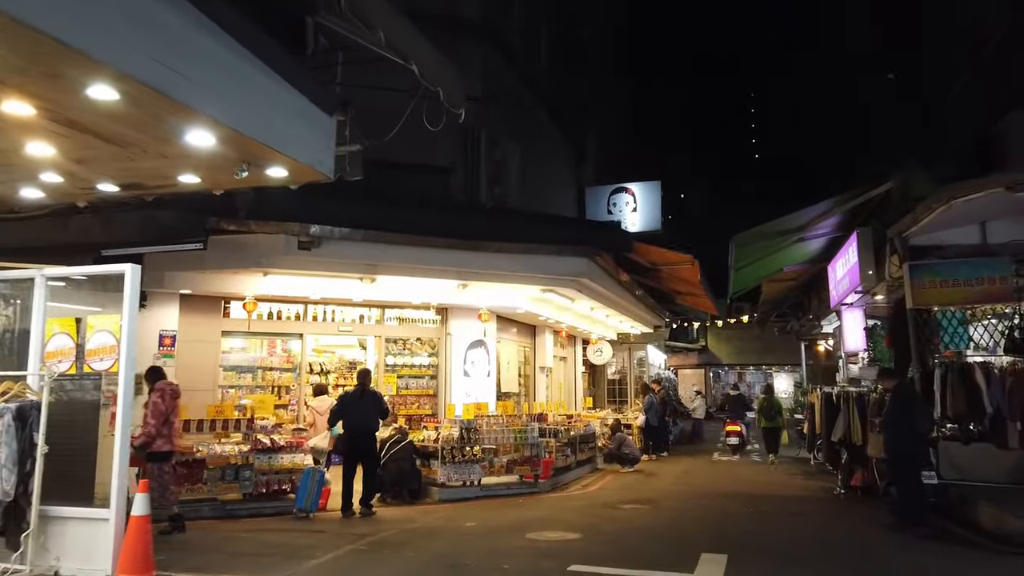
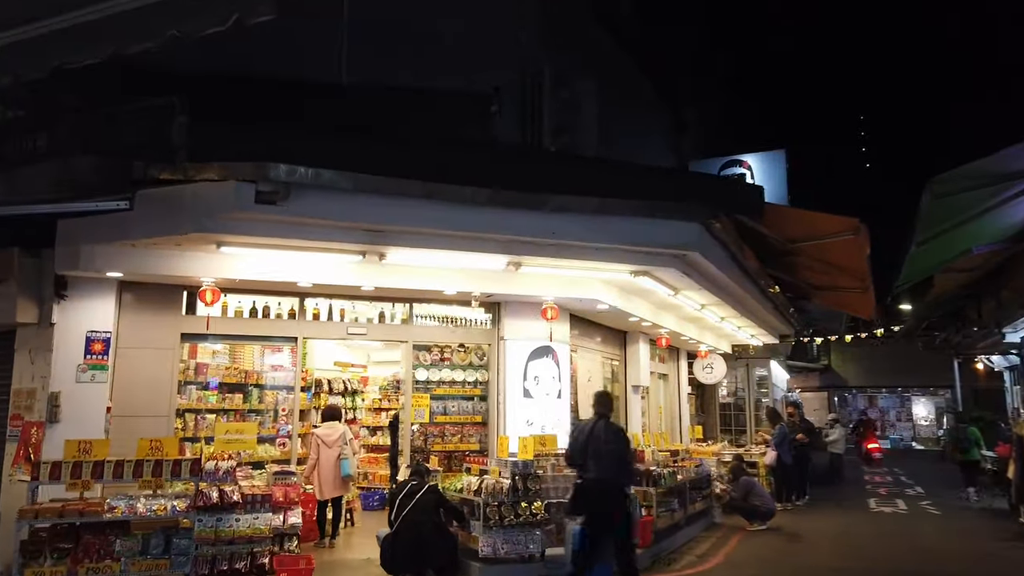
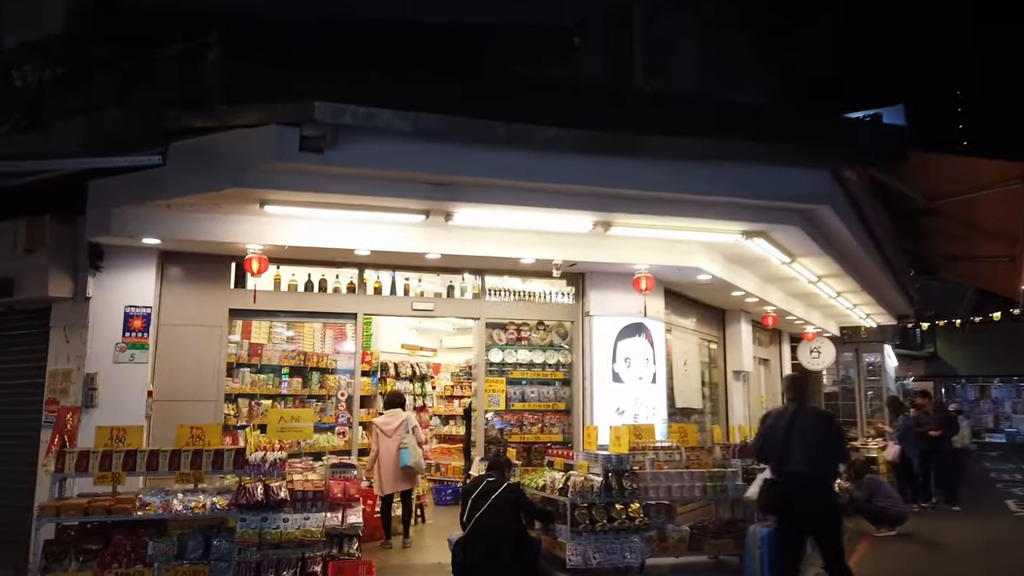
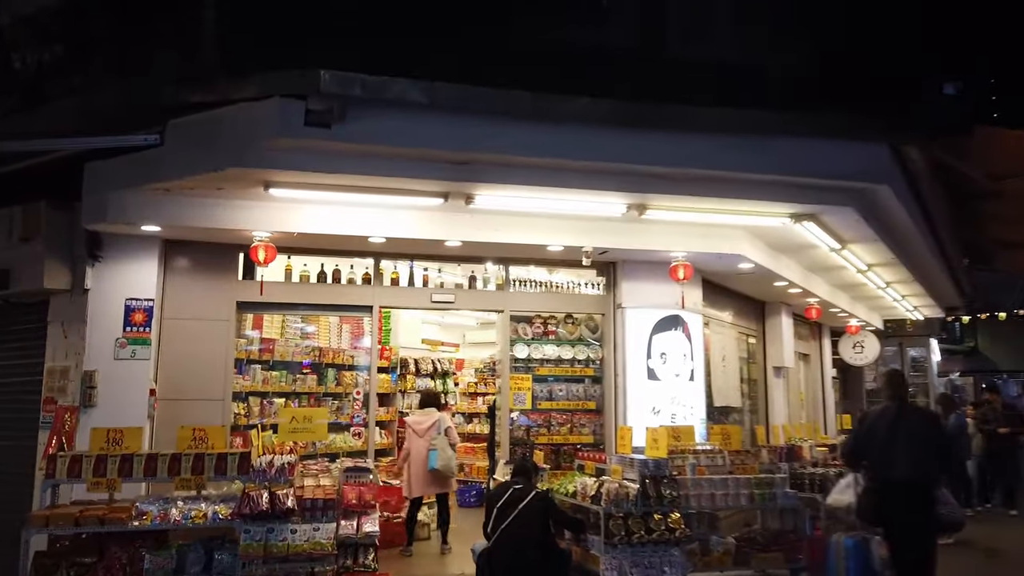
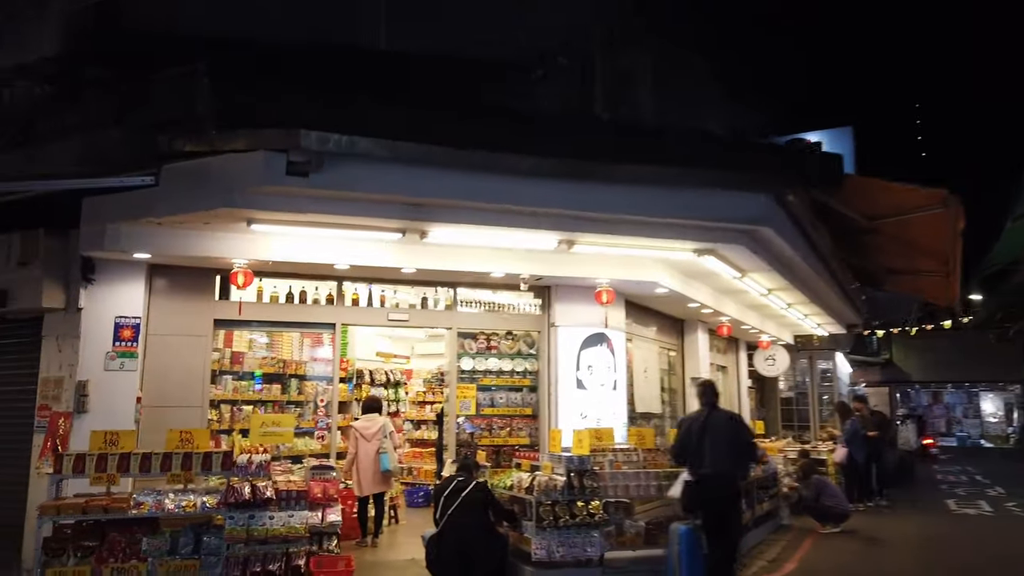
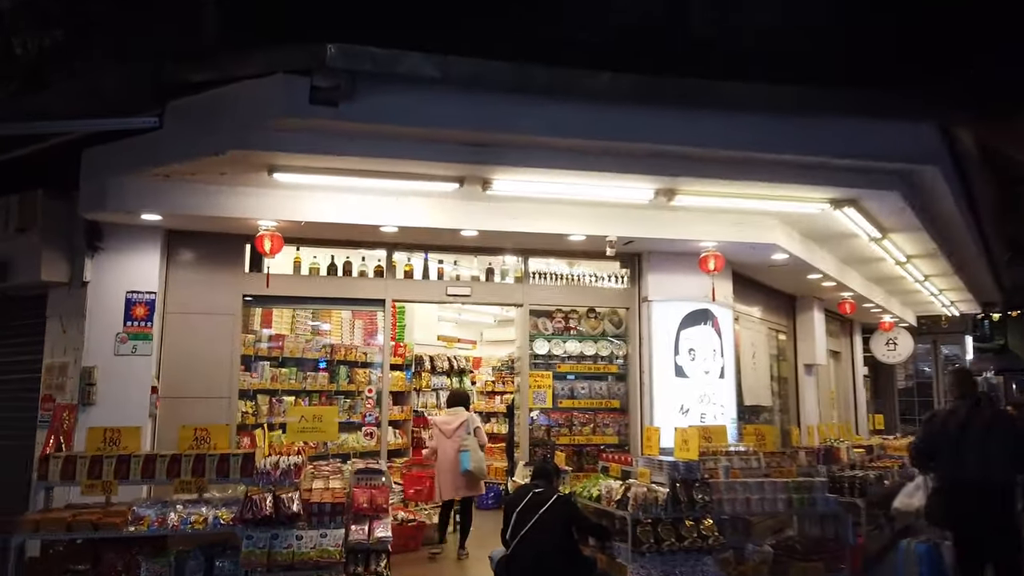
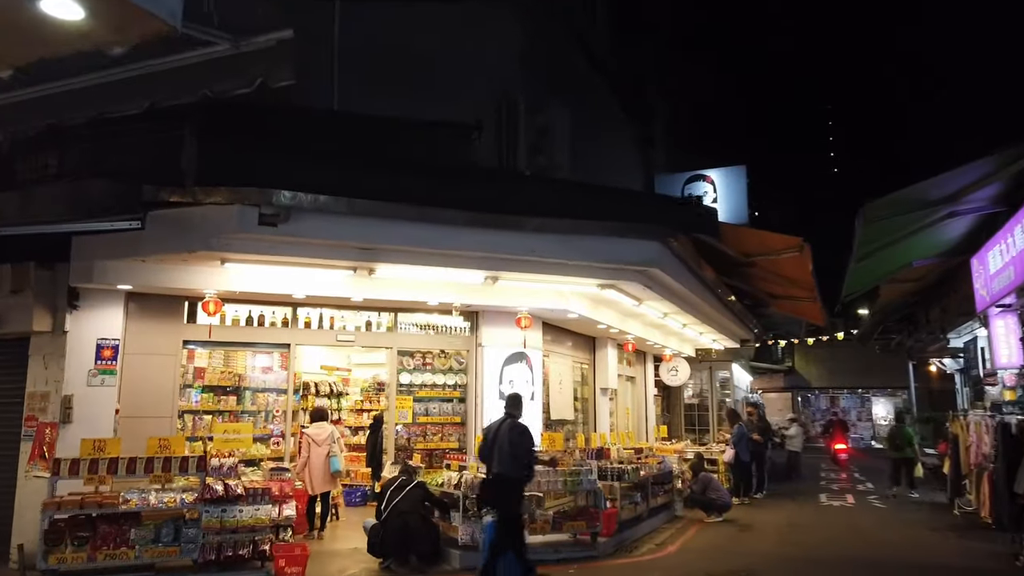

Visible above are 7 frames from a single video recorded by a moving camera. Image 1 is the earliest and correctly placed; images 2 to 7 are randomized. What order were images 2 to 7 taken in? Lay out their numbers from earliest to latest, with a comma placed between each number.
7, 2, 5, 3, 4, 6
